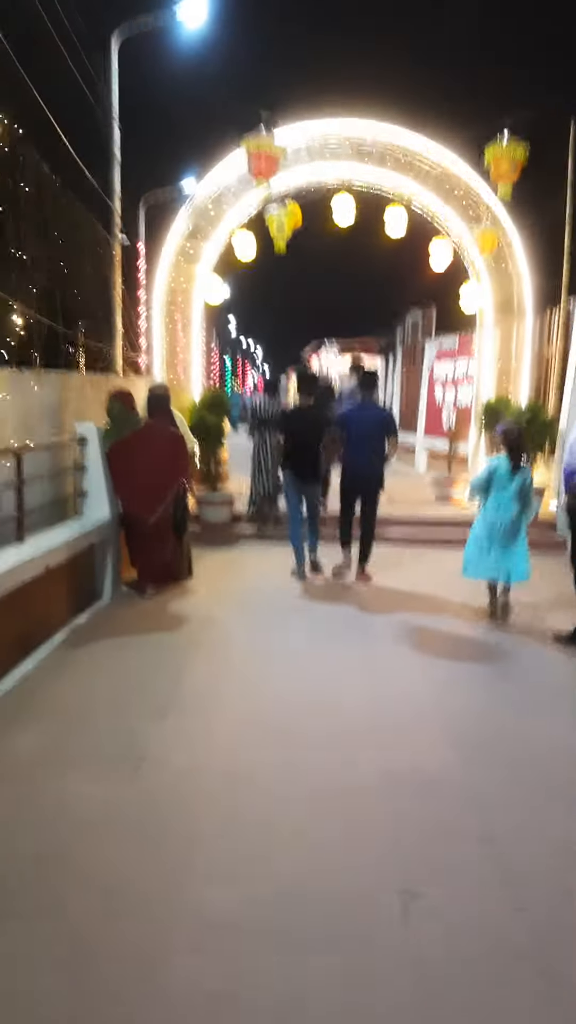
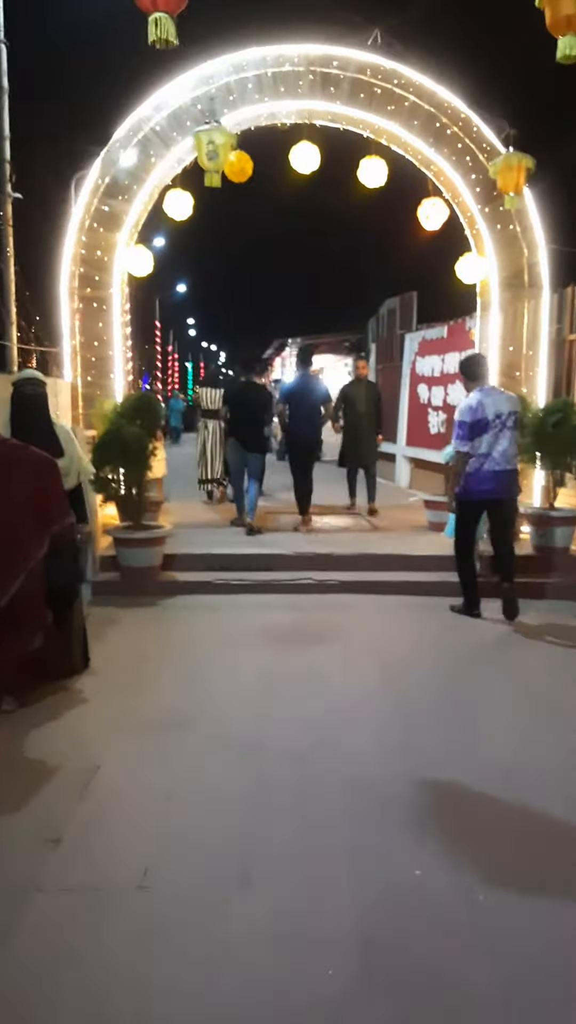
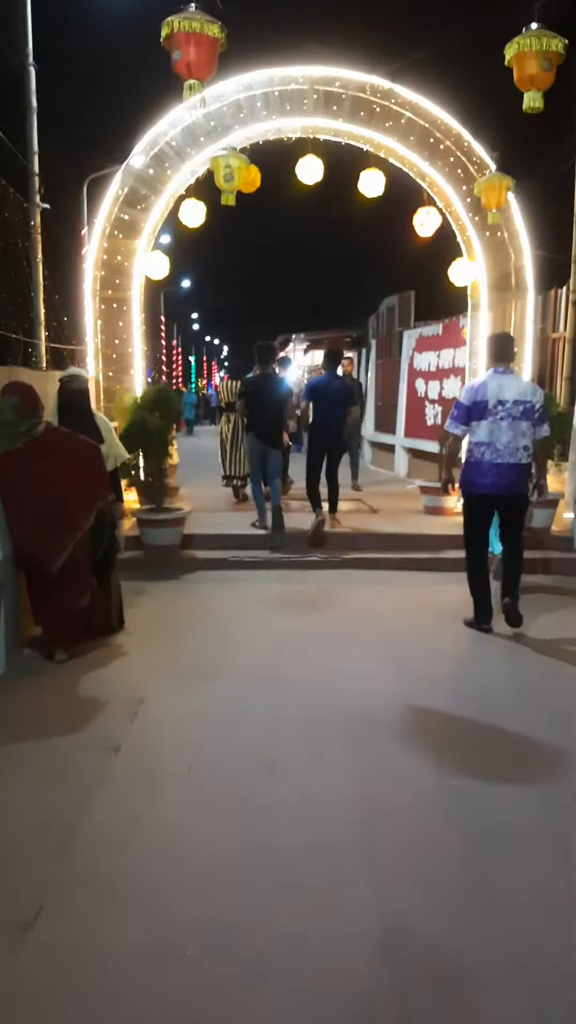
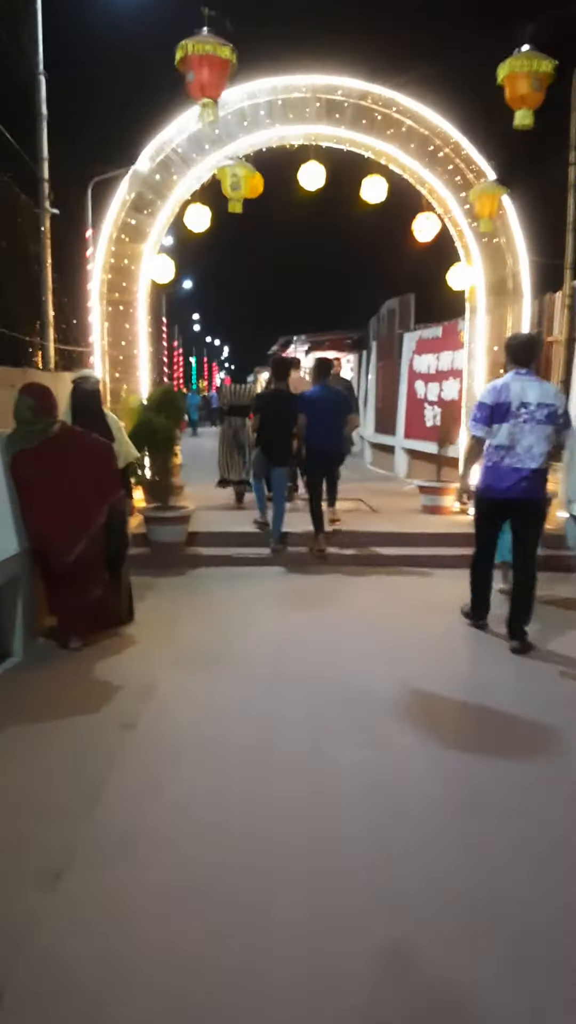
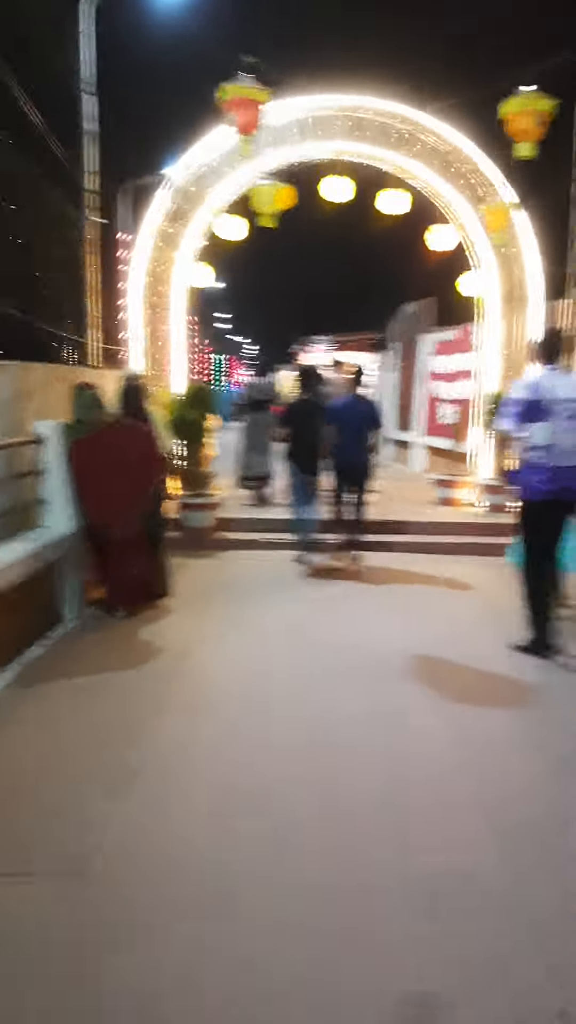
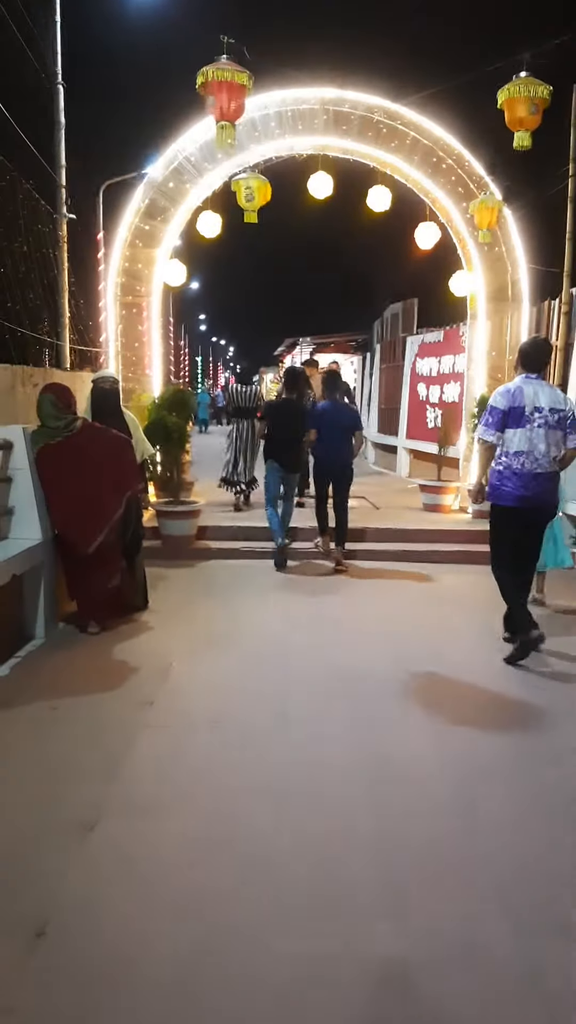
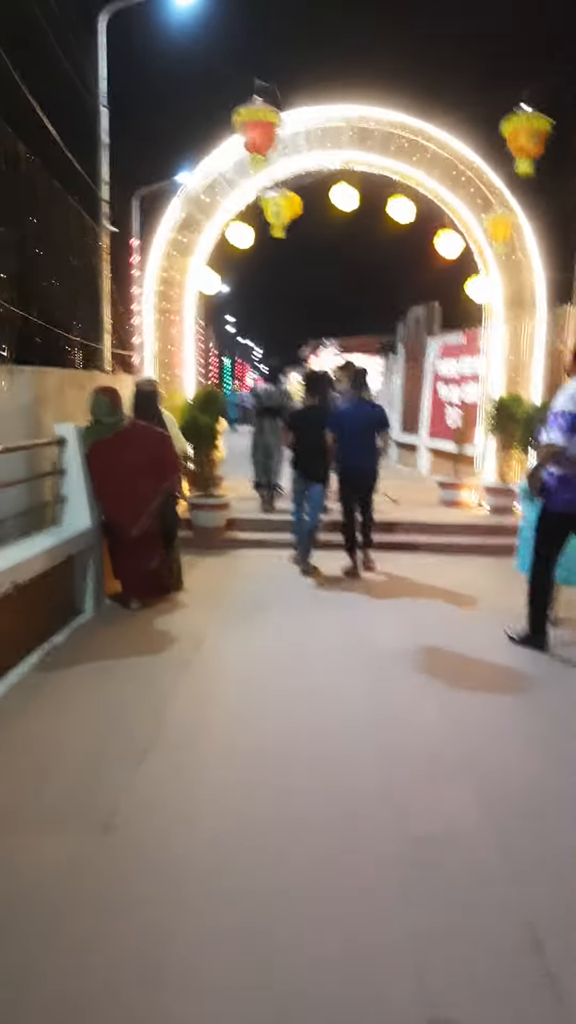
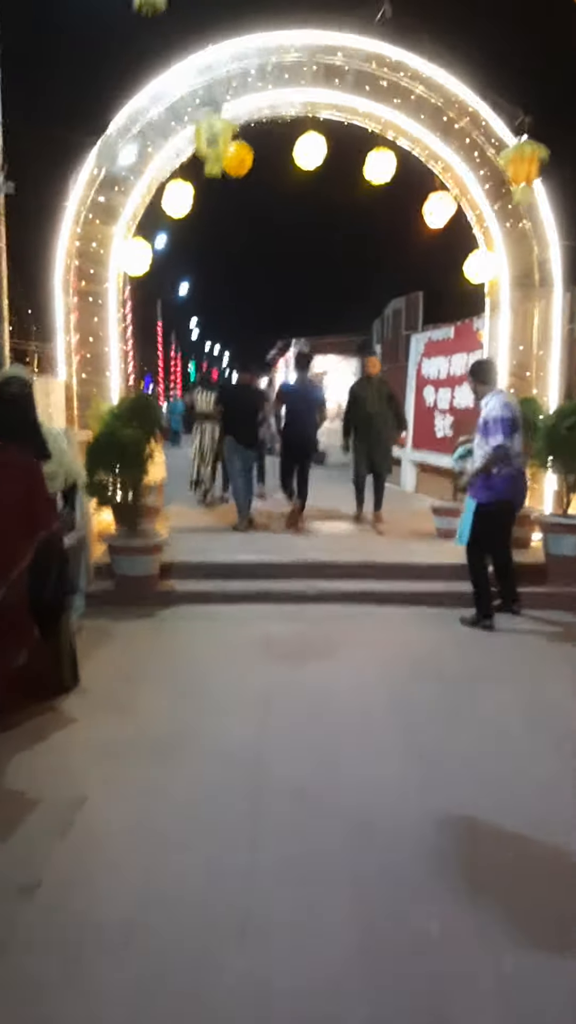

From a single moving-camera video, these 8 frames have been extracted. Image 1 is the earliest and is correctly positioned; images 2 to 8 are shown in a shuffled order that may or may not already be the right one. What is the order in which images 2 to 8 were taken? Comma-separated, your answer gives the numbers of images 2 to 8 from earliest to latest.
7, 5, 6, 4, 3, 2, 8
